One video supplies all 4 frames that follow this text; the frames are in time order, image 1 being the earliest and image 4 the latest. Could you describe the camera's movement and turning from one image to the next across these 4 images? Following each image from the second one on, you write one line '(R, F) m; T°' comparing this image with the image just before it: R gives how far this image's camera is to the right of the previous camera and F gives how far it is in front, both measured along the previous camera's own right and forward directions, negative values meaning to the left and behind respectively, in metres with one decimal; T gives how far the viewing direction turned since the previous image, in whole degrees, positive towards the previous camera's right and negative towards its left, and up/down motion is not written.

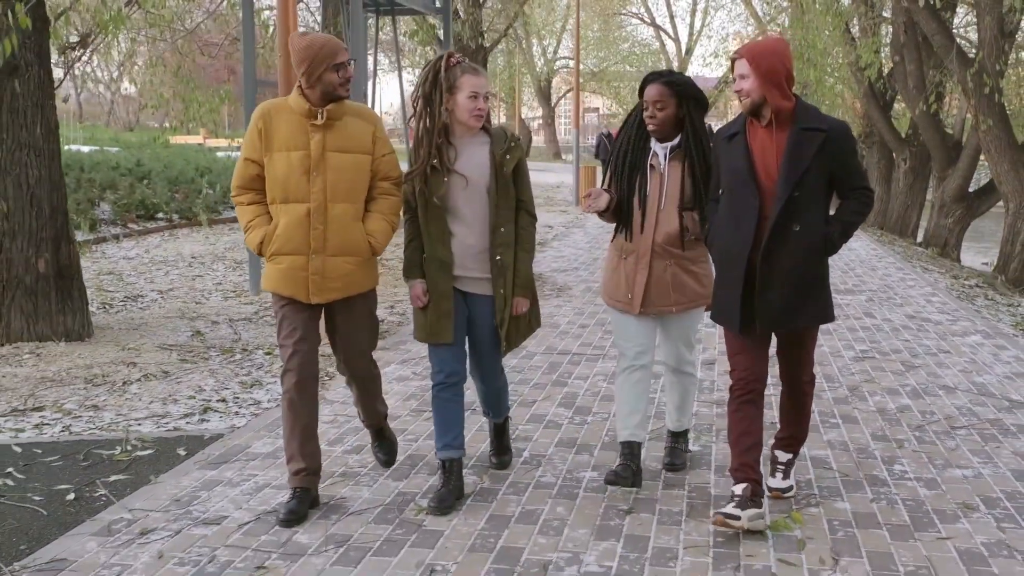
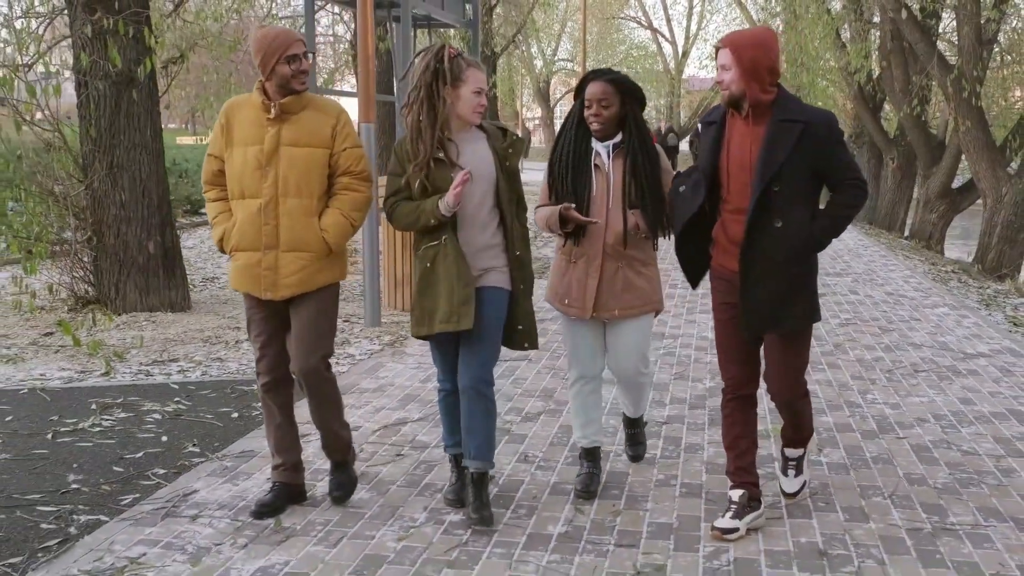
(-0.4, -1.2) m; 0°
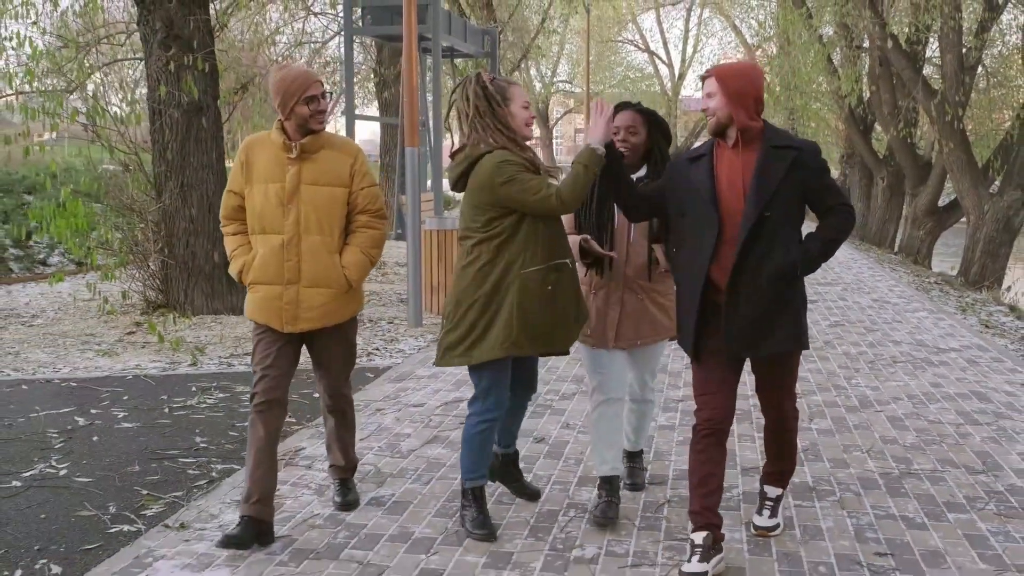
(-0.3, -0.9) m; 0°
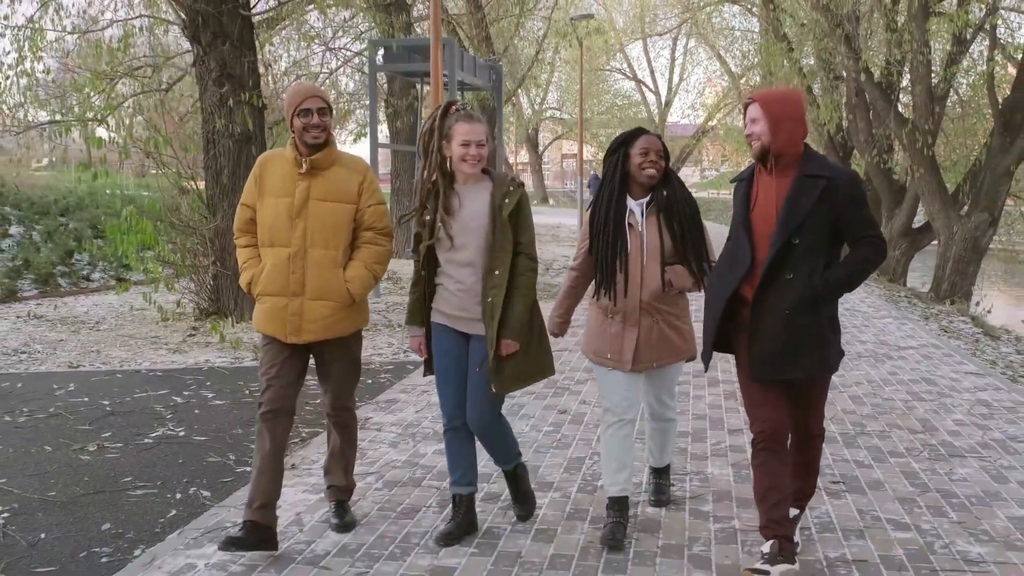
(-0.3, -1.1) m; +1°
